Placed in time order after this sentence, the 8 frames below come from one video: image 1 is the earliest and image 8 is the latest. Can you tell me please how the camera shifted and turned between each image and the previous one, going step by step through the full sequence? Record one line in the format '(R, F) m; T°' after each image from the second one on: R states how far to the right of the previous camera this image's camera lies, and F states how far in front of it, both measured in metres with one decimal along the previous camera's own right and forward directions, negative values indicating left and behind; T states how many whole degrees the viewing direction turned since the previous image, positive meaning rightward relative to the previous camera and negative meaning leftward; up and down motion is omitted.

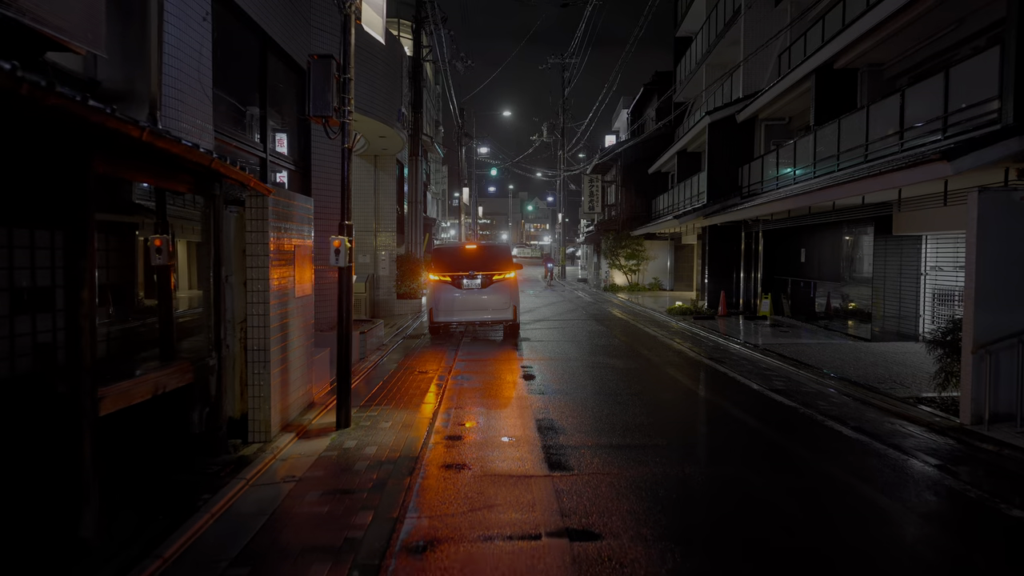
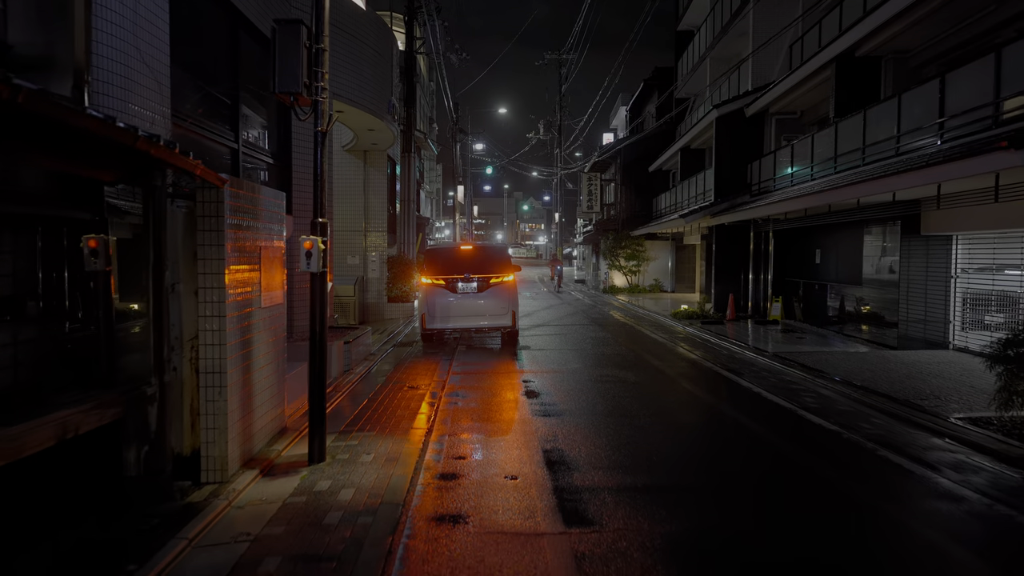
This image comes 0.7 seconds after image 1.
(-0.1, +0.9) m; 0°
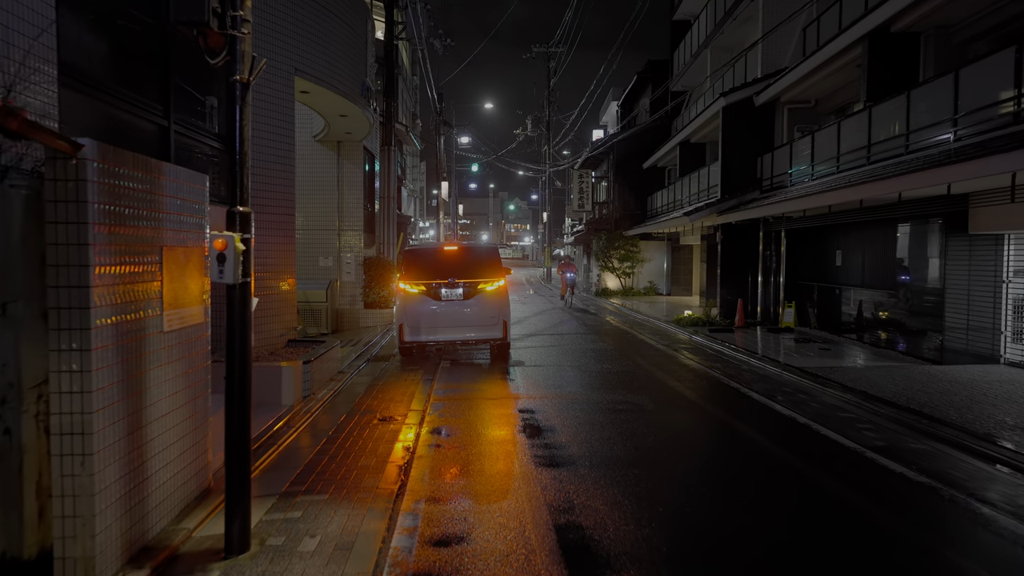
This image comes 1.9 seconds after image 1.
(-0.1, +1.5) m; +1°
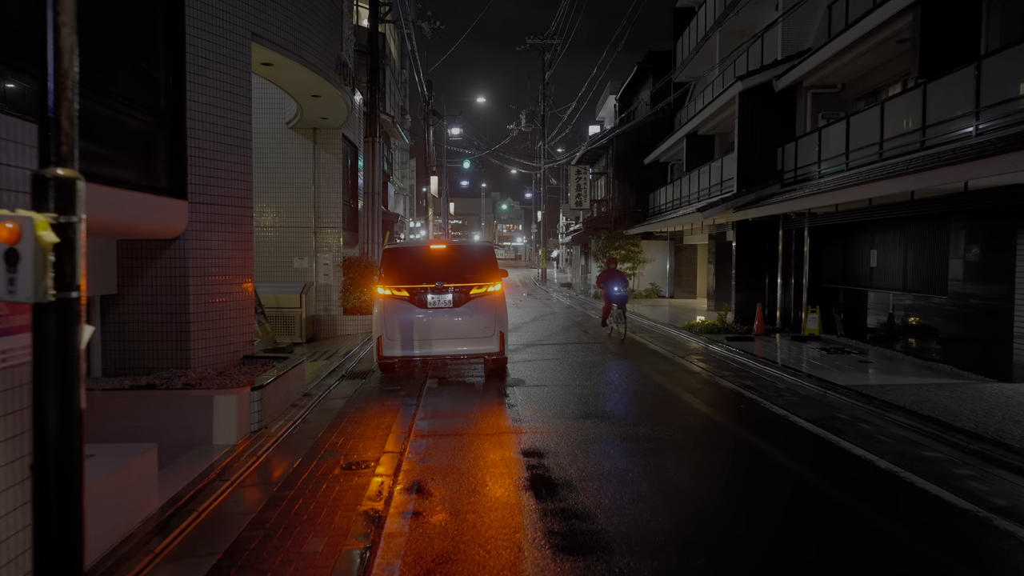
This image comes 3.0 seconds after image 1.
(-0.1, +1.5) m; +1°
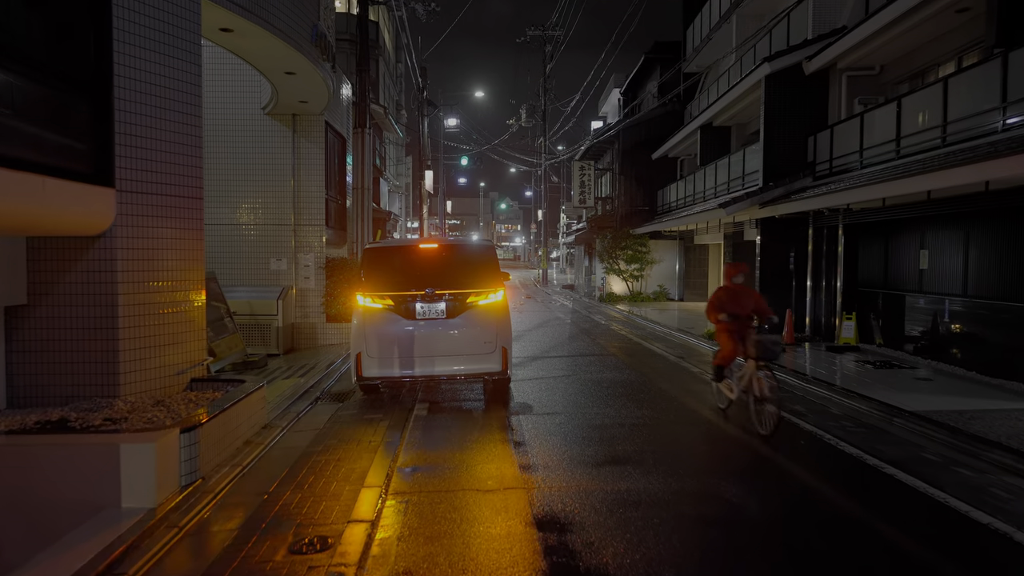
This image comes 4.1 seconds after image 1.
(-0.1, +1.4) m; 0°
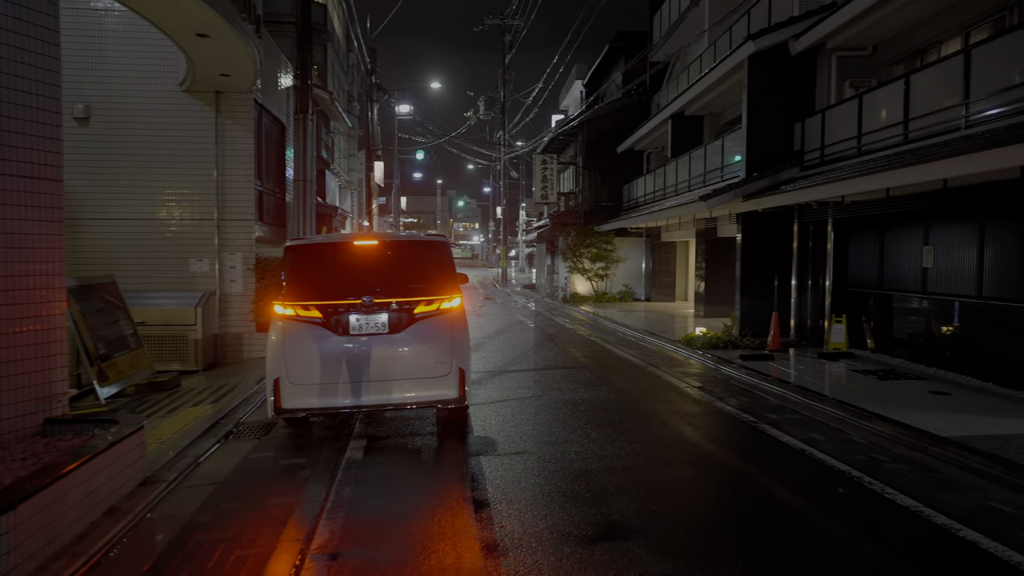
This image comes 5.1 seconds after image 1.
(0.0, +1.4) m; +3°
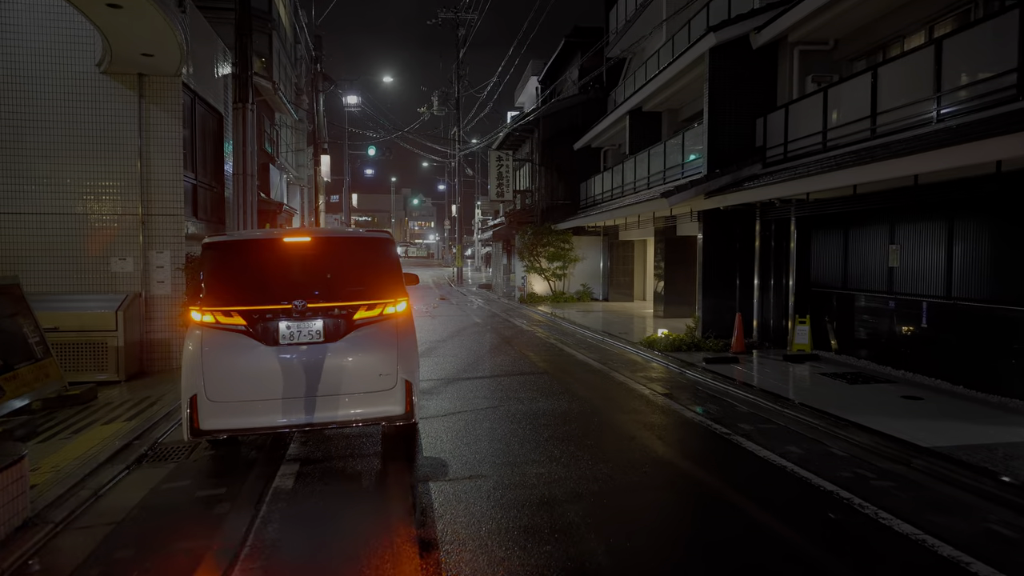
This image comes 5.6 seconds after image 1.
(0.0, +0.6) m; +4°
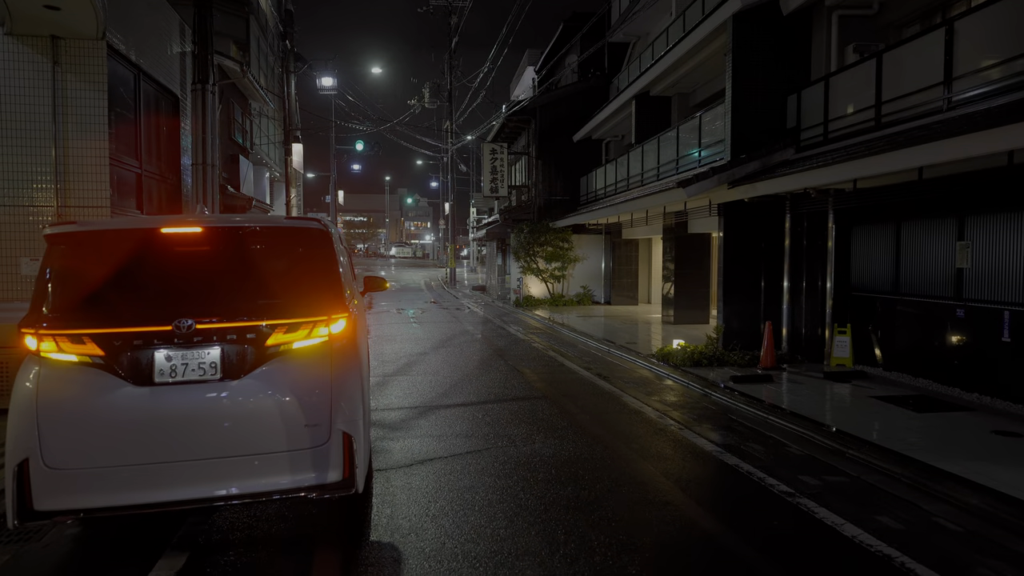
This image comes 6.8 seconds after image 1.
(+0.1, +1.7) m; 0°
